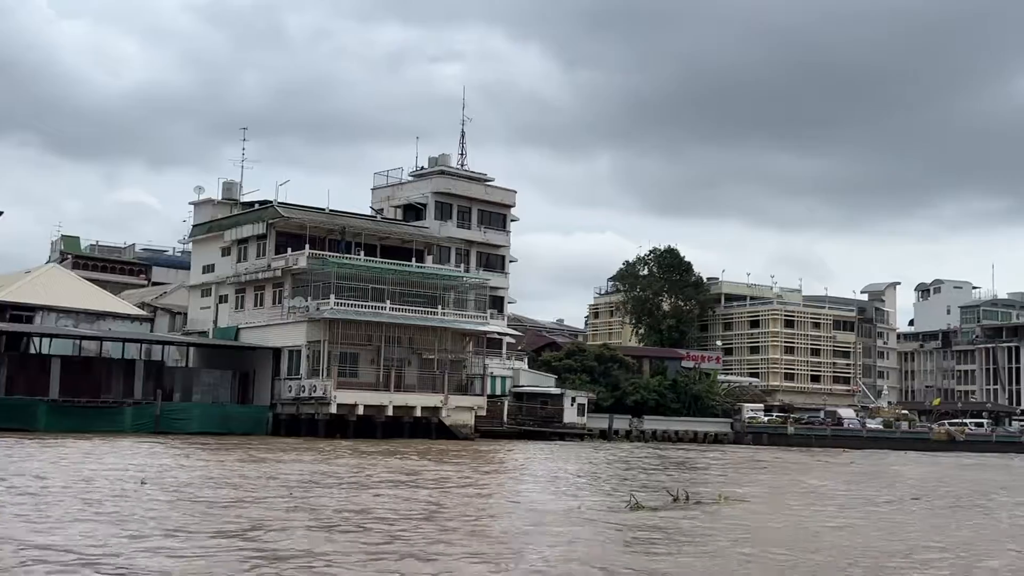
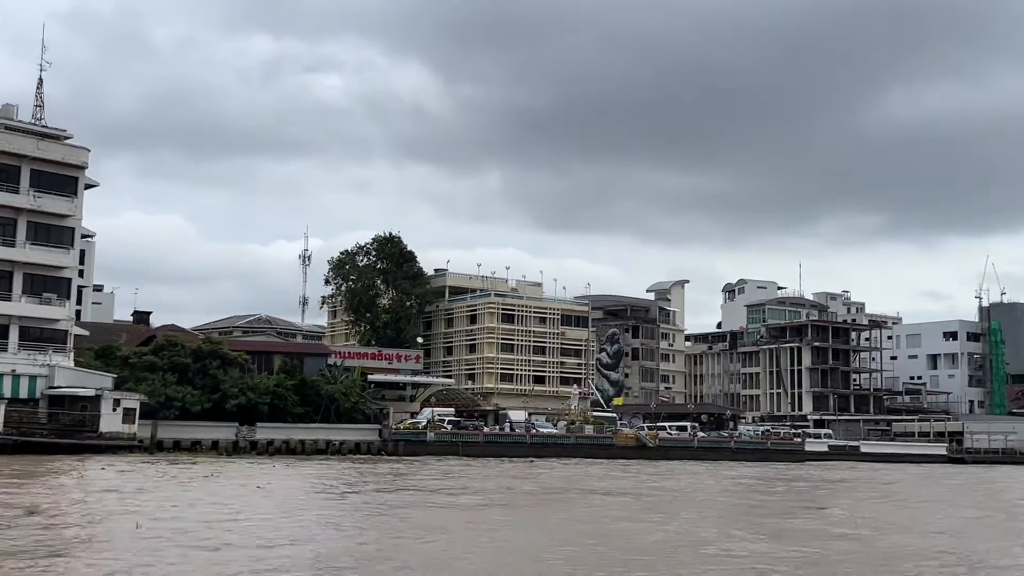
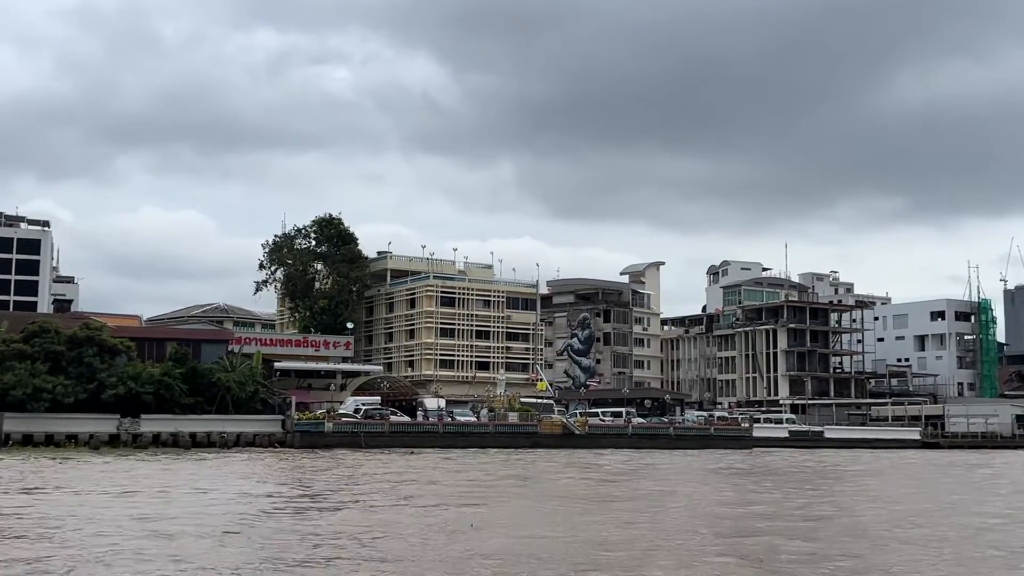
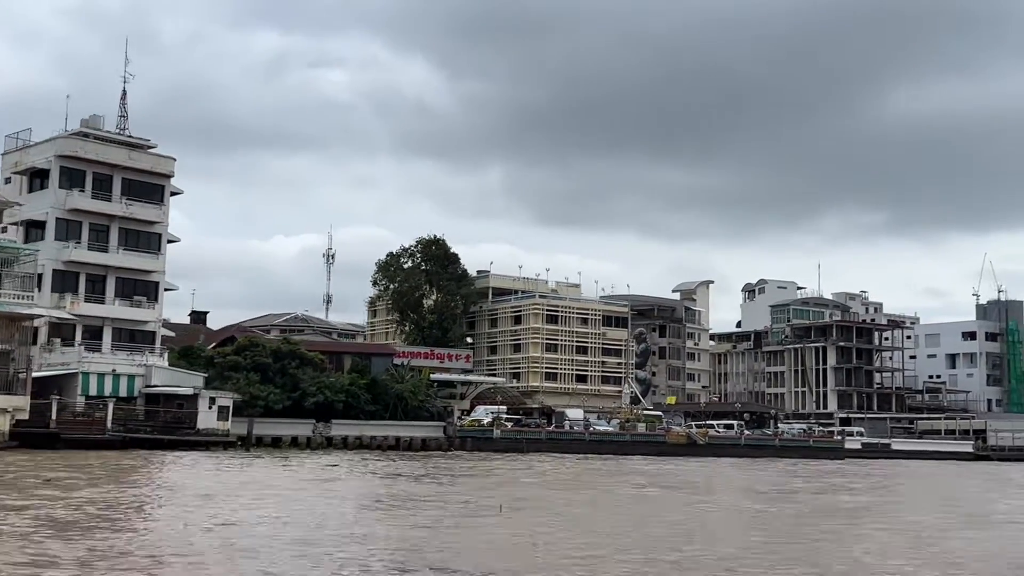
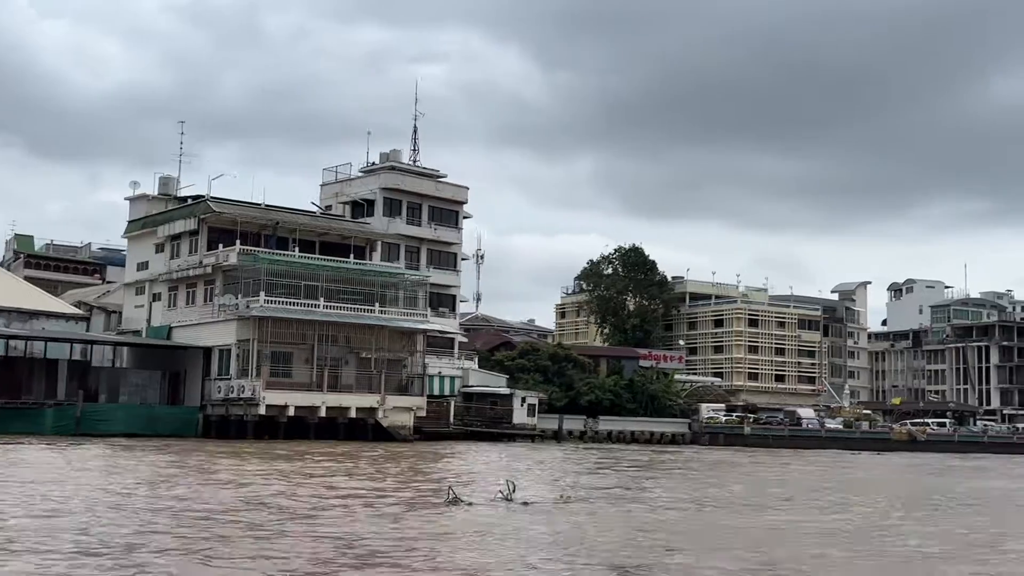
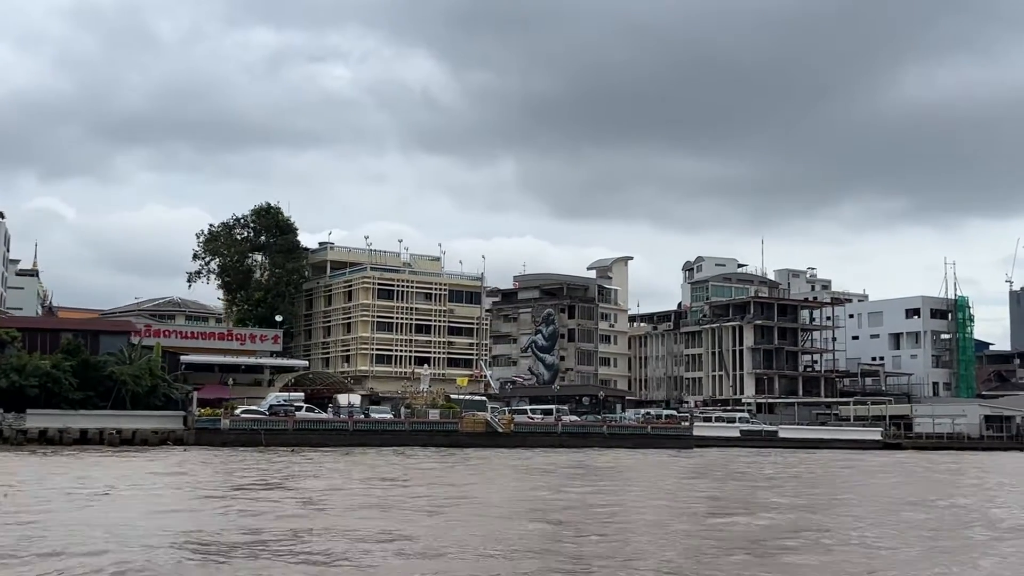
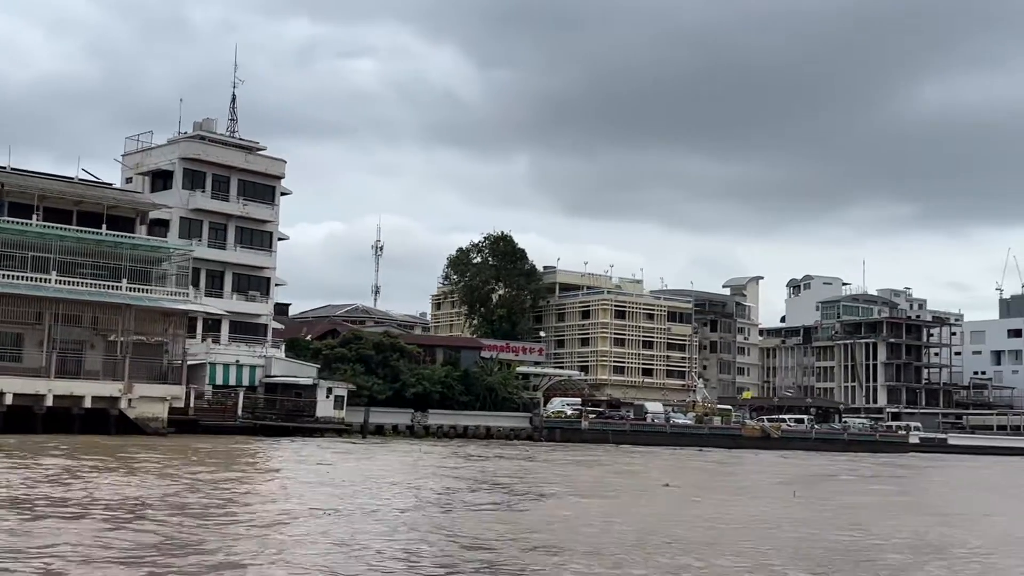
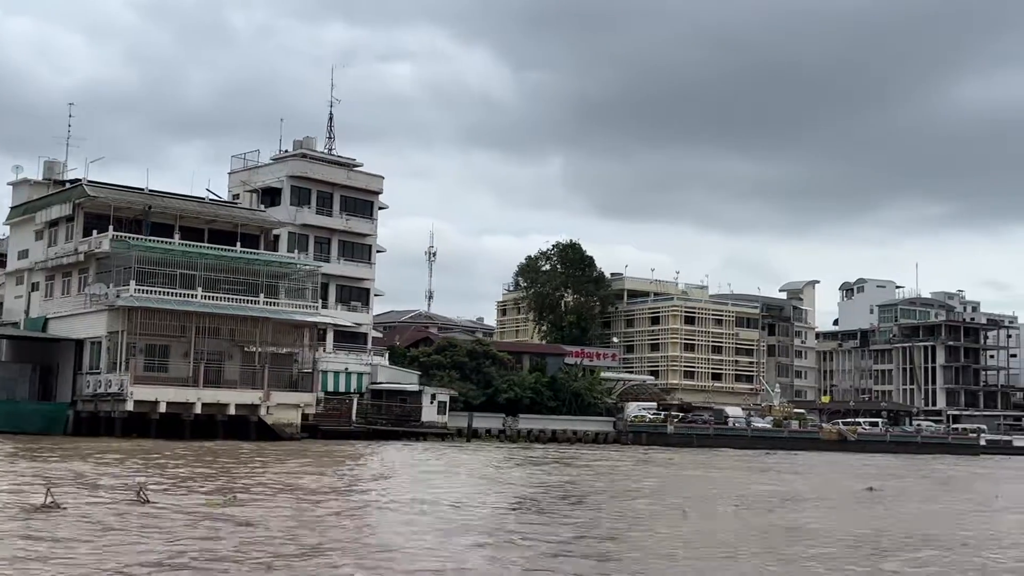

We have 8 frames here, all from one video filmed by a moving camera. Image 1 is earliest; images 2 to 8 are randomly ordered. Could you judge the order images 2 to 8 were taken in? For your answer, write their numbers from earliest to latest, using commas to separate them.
5, 8, 7, 4, 2, 3, 6
